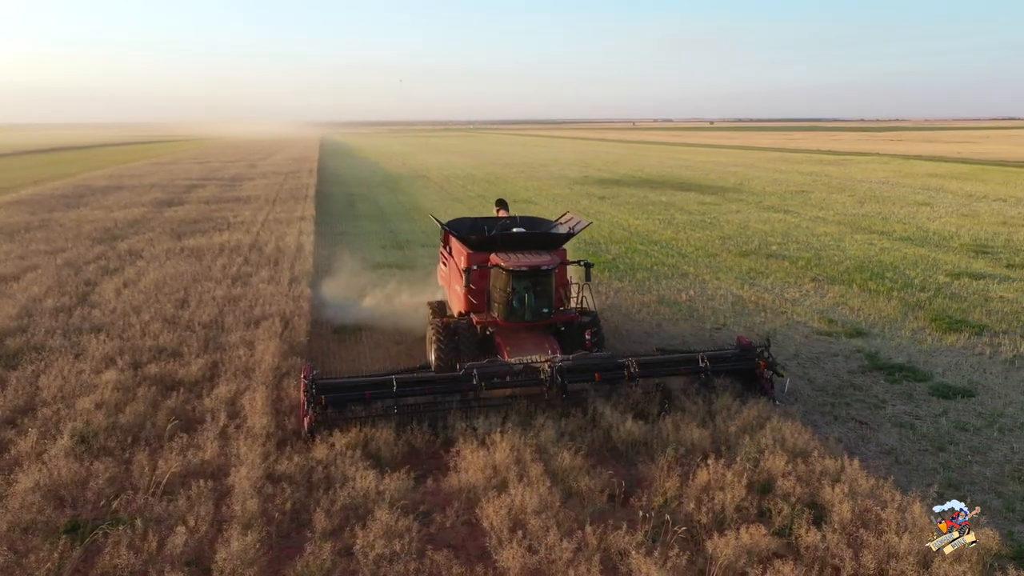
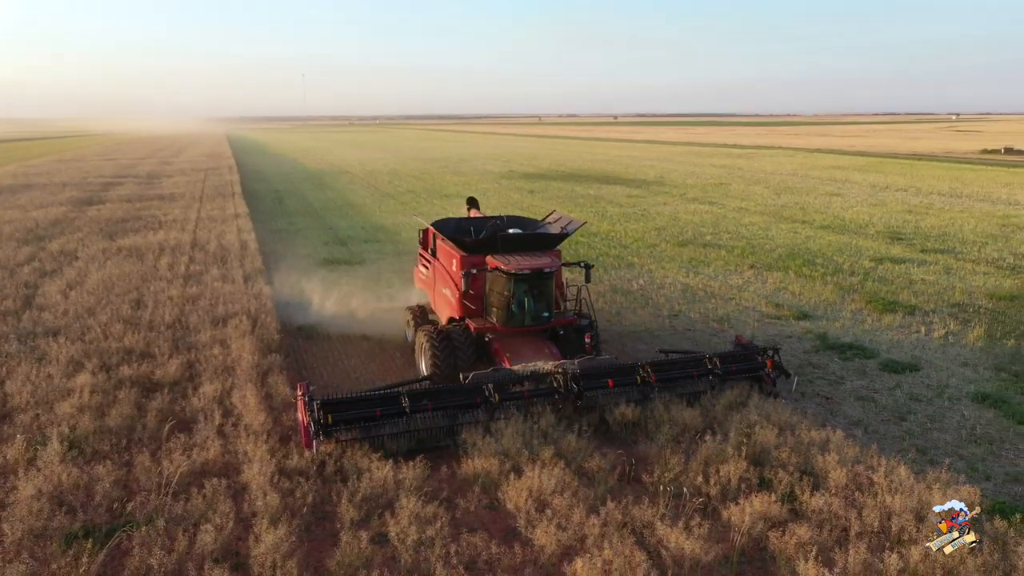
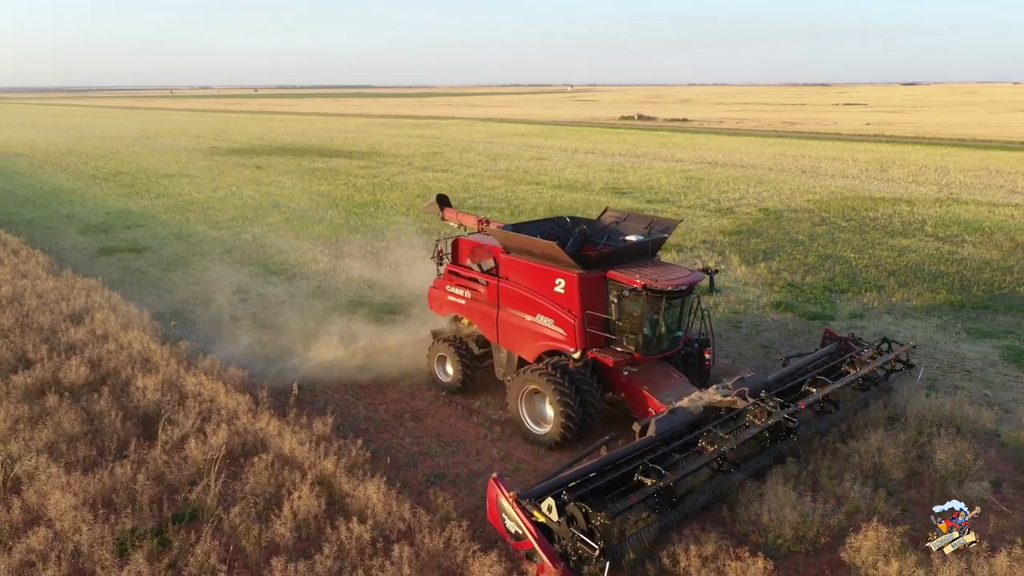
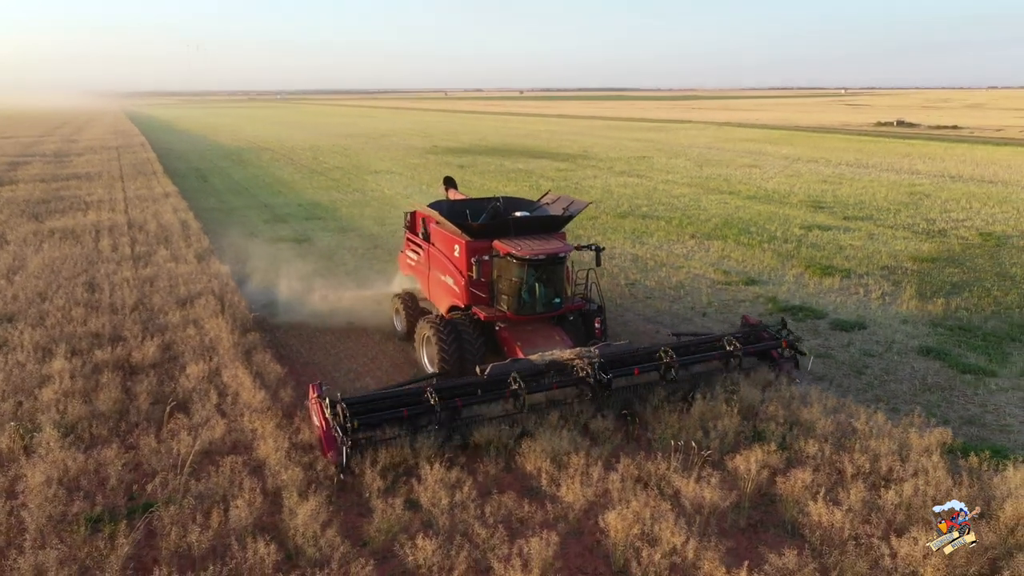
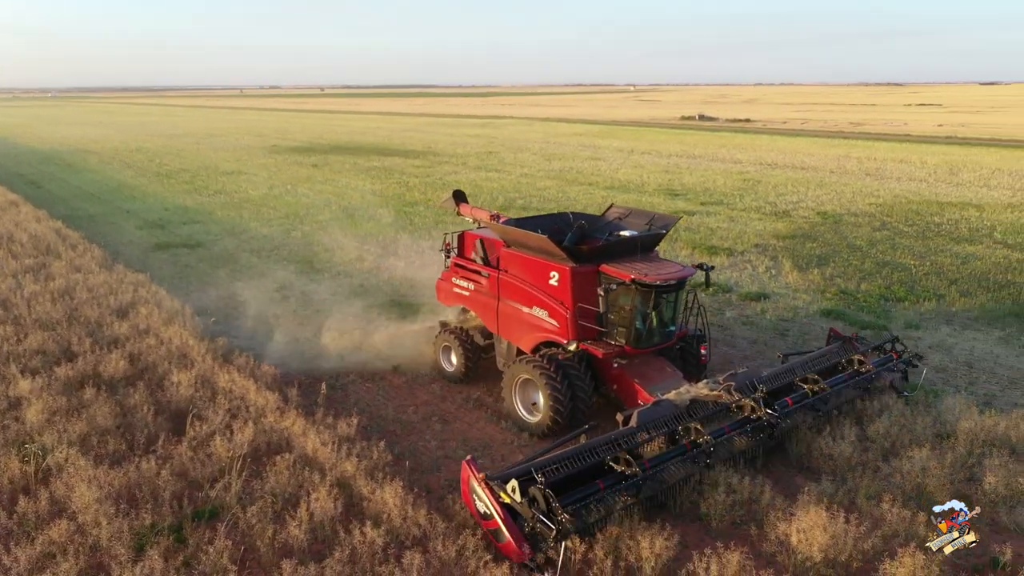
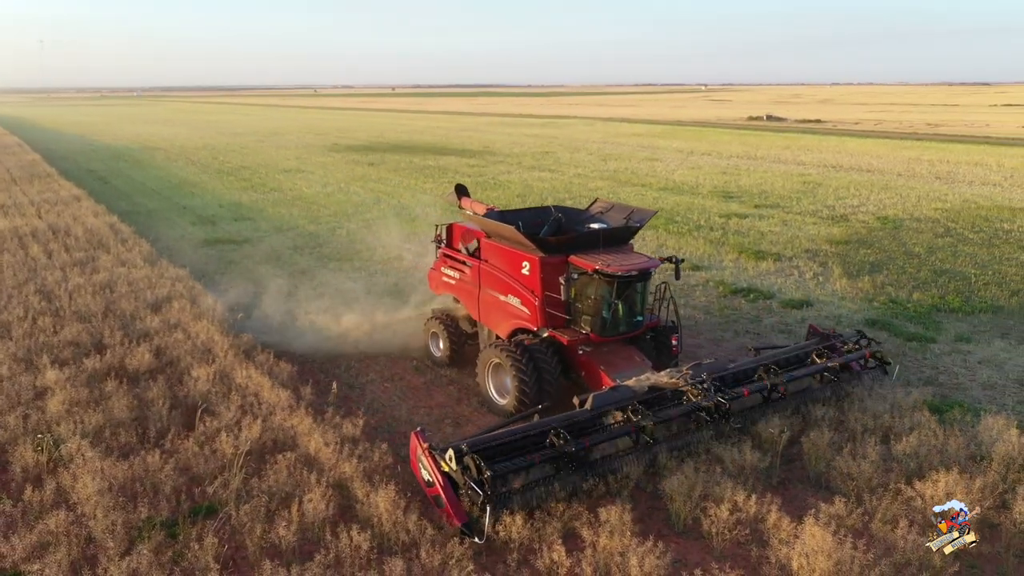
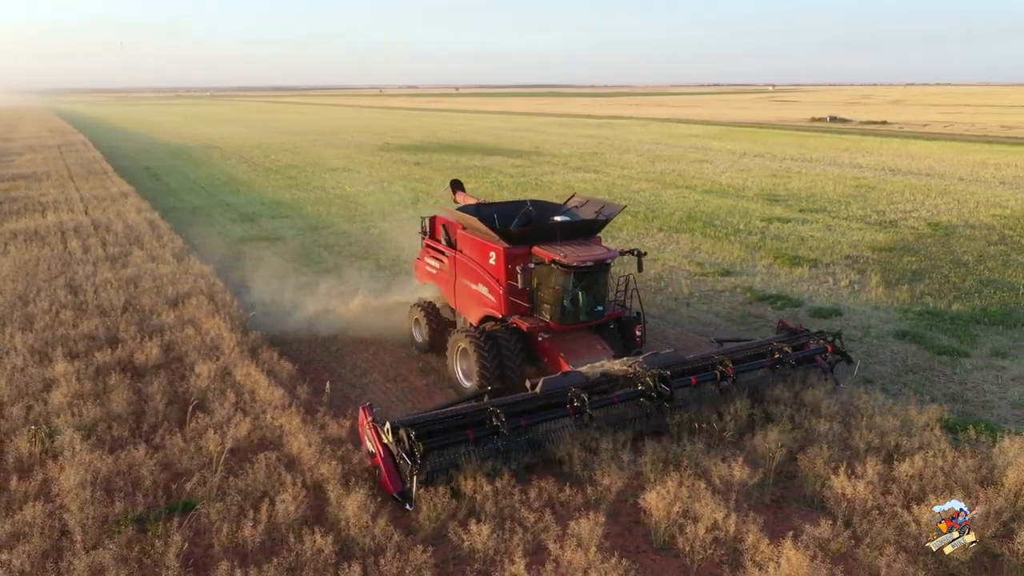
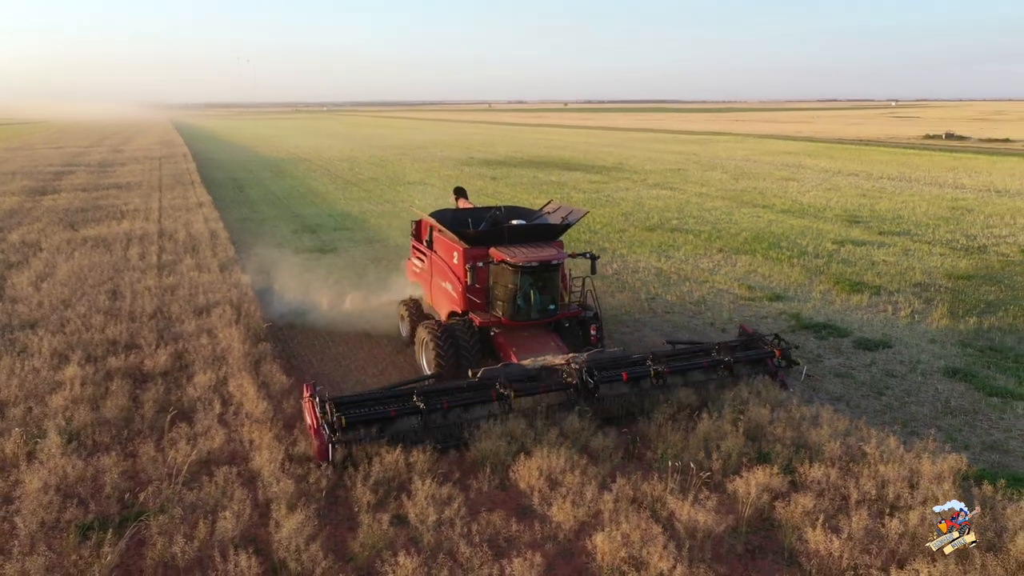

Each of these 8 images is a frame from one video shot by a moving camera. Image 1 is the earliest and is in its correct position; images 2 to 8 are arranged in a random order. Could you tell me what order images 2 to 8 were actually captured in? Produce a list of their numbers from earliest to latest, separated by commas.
2, 8, 4, 7, 6, 5, 3
